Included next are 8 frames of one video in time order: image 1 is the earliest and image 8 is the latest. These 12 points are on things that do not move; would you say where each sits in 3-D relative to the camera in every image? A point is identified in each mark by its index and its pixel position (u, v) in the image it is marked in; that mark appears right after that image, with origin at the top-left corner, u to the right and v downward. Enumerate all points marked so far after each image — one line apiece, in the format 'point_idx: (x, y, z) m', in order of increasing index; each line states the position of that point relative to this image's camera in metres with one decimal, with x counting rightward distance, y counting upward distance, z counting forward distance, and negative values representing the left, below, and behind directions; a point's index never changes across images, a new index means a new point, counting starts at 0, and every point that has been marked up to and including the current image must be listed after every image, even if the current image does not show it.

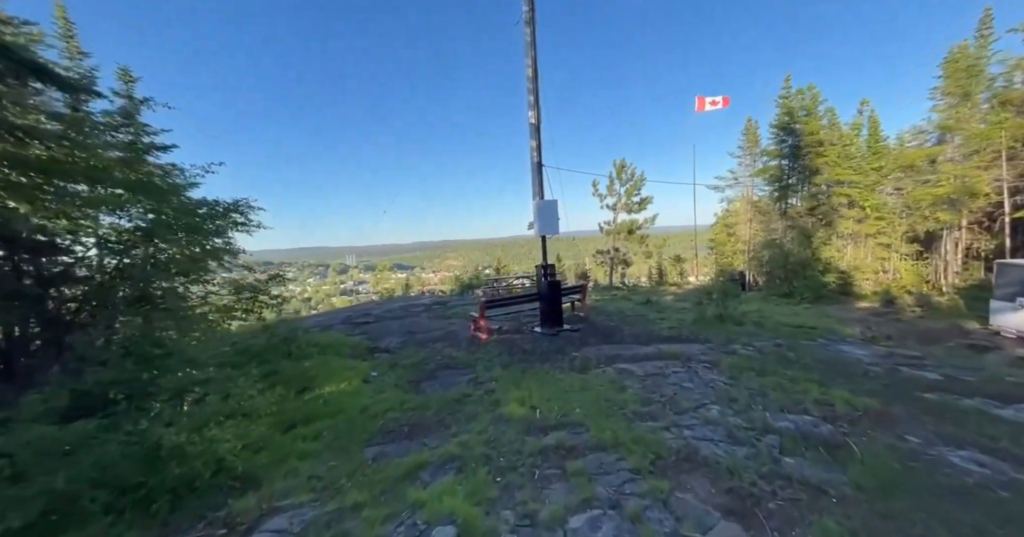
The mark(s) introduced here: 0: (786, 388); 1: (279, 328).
0: (+2.5, -1.1, +3.9) m
1: (-4.3, -1.1, +7.9) m
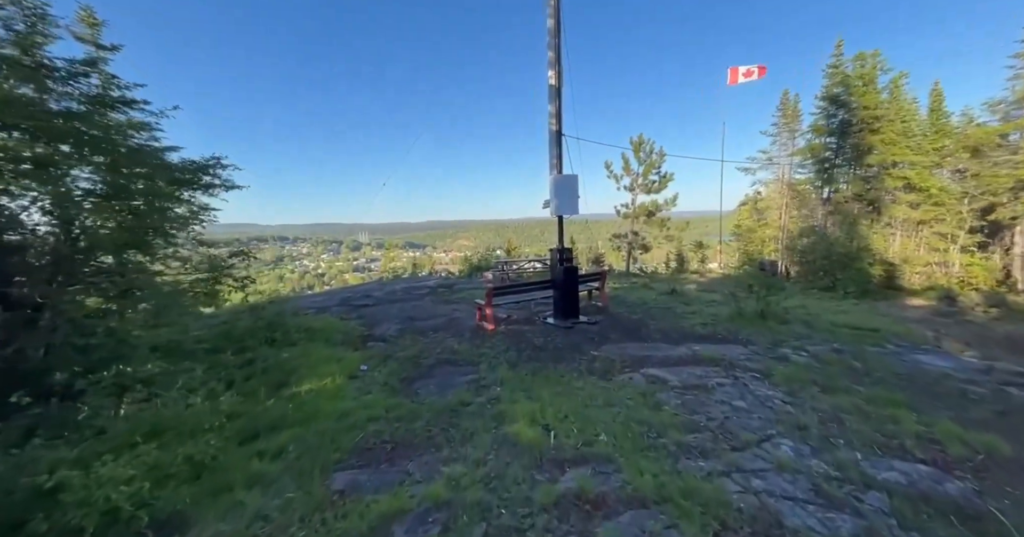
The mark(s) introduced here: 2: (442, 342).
0: (+2.6, -1.0, +3.1) m
1: (-4.2, -0.7, +7.3) m
2: (-1.0, -1.0, +5.9) m
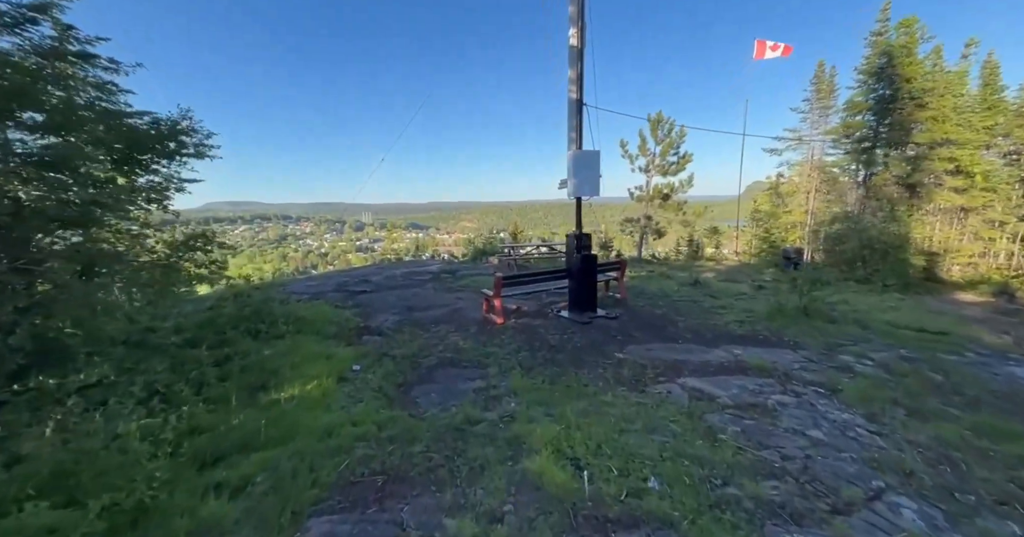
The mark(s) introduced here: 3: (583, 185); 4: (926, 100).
0: (+2.7, -1.0, +2.4) m
1: (-4.0, -0.4, +6.7) m
2: (-0.8, -0.9, +5.3) m
3: (+1.0, +1.1, +5.7) m
4: (+8.6, +3.5, +8.9) m
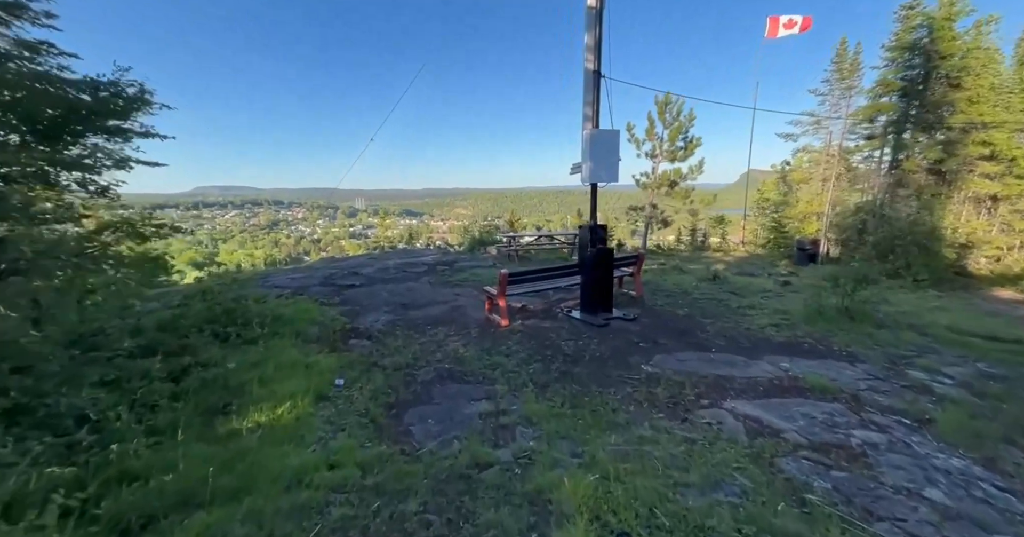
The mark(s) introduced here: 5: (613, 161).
0: (+2.8, -1.1, +1.8) m
1: (-3.9, -0.3, +6.0) m
2: (-0.7, -0.8, +4.7) m
3: (+1.0, +1.2, +5.0) m
4: (+8.7, +3.6, +8.2) m
5: (+1.2, +1.3, +5.0) m
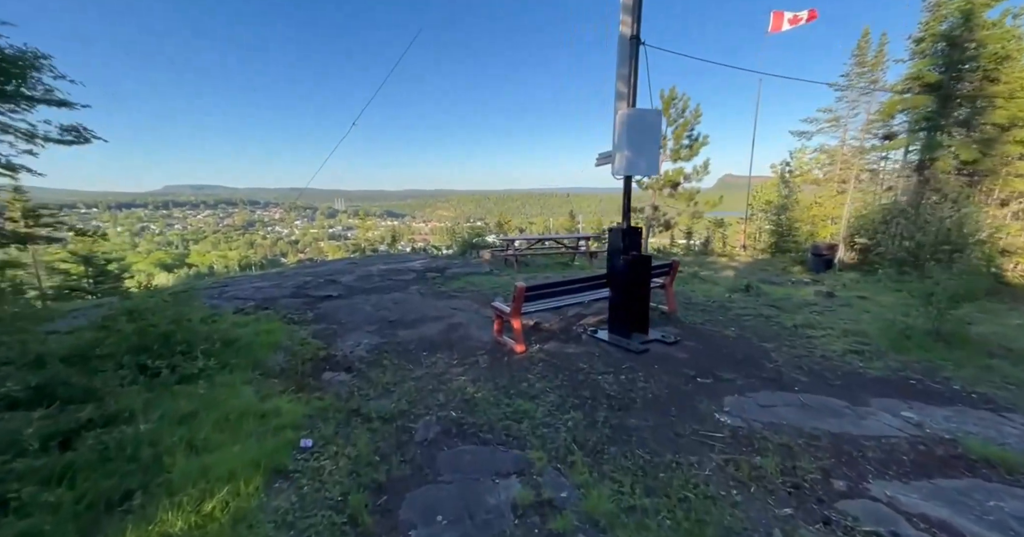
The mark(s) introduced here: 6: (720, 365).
0: (+3.1, -1.2, +1.0) m
1: (-3.8, -0.4, +4.8) m
2: (-0.6, -0.9, +3.6) m
3: (+1.2, +1.0, +4.1) m
4: (+8.7, +3.5, +7.6) m
5: (+1.3, +1.2, +4.1) m
6: (+1.8, -0.8, +3.6) m
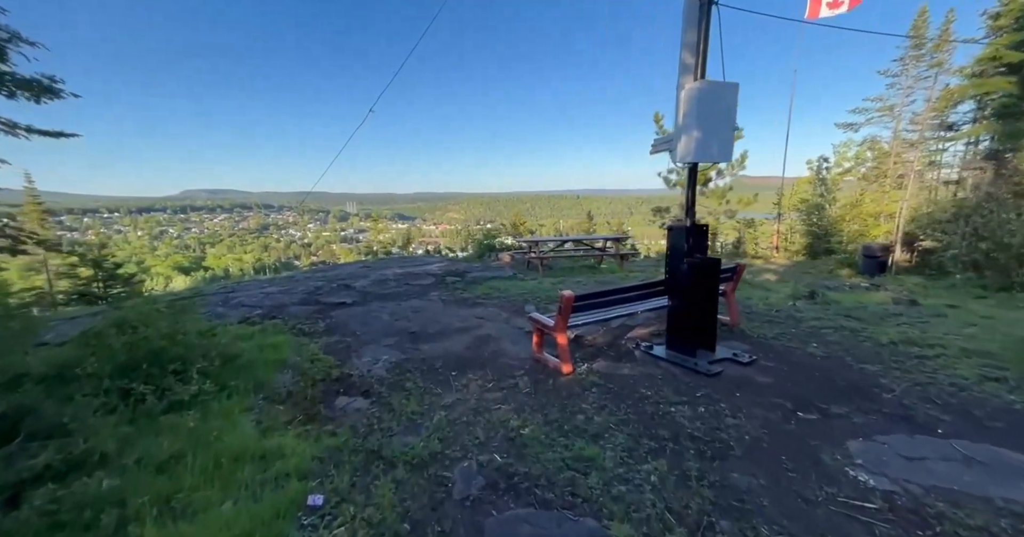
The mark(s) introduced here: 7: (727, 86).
0: (+3.4, -1.2, +0.2) m
1: (-3.4, -0.5, +4.3) m
2: (-0.2, -1.0, +3.0) m
3: (+1.6, +1.0, +3.4) m
4: (+9.2, +3.4, +6.8) m
5: (+1.7, +1.1, +3.4) m
6: (+2.1, -0.9, +3.0) m
7: (+1.7, +1.4, +3.4) m
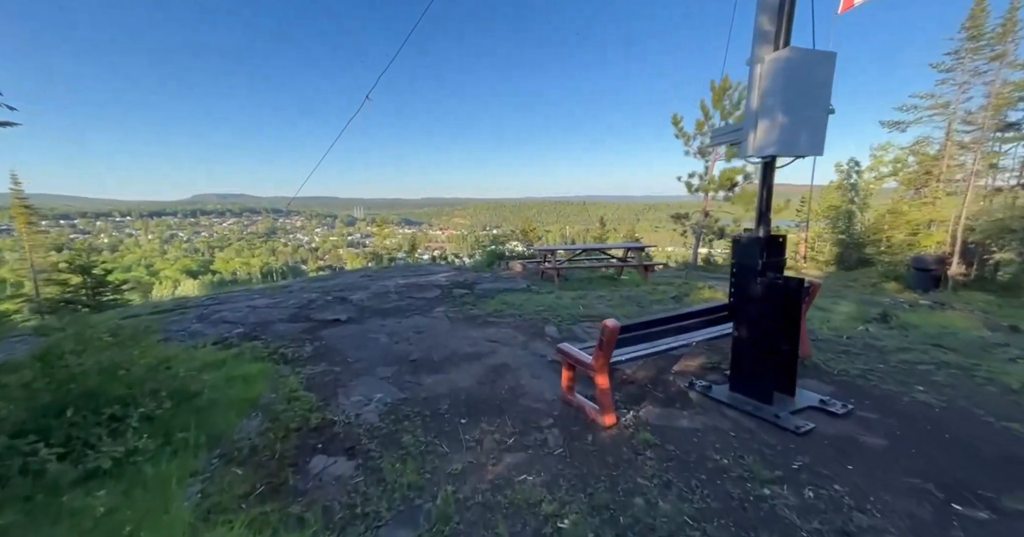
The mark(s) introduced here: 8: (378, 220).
0: (+3.5, -1.3, -0.6) m
1: (-3.2, -0.6, +3.5) m
2: (0.0, -1.1, +2.2) m
3: (+1.7, +0.8, +2.6) m
4: (+9.4, +3.2, +5.9) m
5: (+1.9, +1.0, +2.6) m
6: (+2.3, -1.0, +2.1) m
7: (+1.9, +1.3, +2.6) m
8: (-6.2, +2.2, +19.4) m
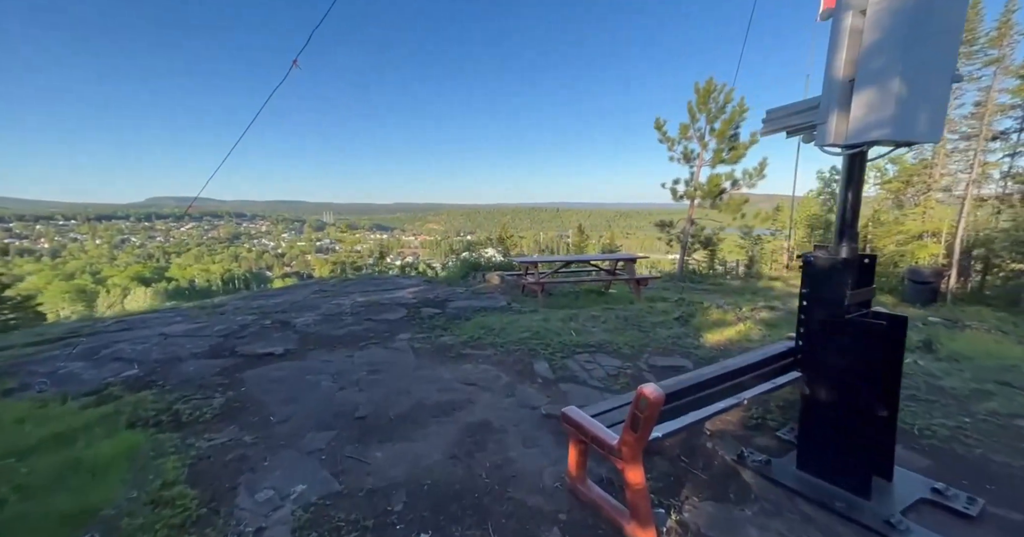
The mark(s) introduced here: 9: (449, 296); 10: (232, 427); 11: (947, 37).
0: (+3.6, -1.5, -1.4) m
1: (-3.3, -0.8, +2.4) m
2: (-0.1, -1.3, +1.2) m
3: (+1.7, +0.7, +1.8) m
4: (+9.1, +3.0, +5.5) m
5: (+1.8, +0.8, +1.8) m
6: (+2.3, -1.2, +1.3) m
7: (+1.8, +1.1, +1.8) m
8: (-7.2, +1.8, +18.0) m
9: (-1.1, -0.5, +7.2) m
10: (-1.9, -1.0, +2.9) m
11: (+1.8, +0.9, +1.8) m
